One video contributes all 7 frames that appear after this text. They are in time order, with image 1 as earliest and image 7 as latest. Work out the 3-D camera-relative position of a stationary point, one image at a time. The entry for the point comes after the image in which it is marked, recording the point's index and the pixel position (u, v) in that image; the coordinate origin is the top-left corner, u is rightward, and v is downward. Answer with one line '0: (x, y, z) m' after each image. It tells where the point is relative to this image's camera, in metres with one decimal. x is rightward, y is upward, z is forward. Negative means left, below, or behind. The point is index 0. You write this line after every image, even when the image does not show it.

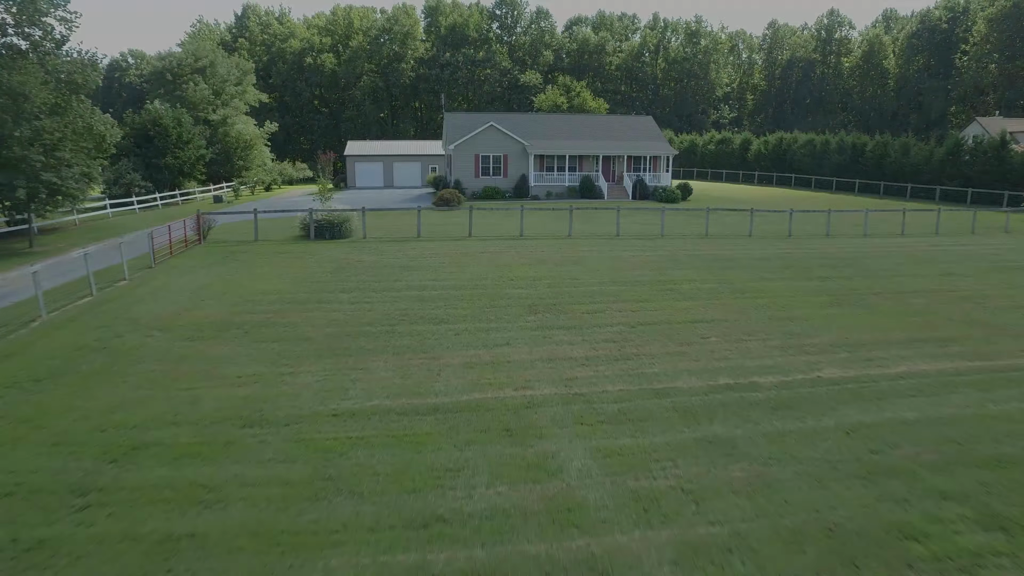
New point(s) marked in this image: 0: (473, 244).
0: (-0.9, +1.0, +19.2) m
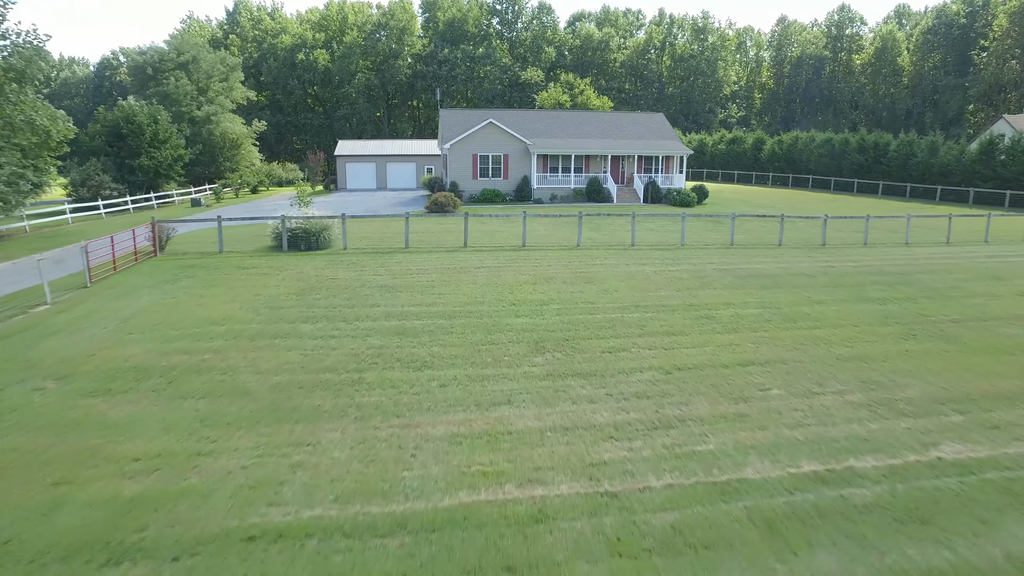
0: (-0.8, +0.6, +16.7) m
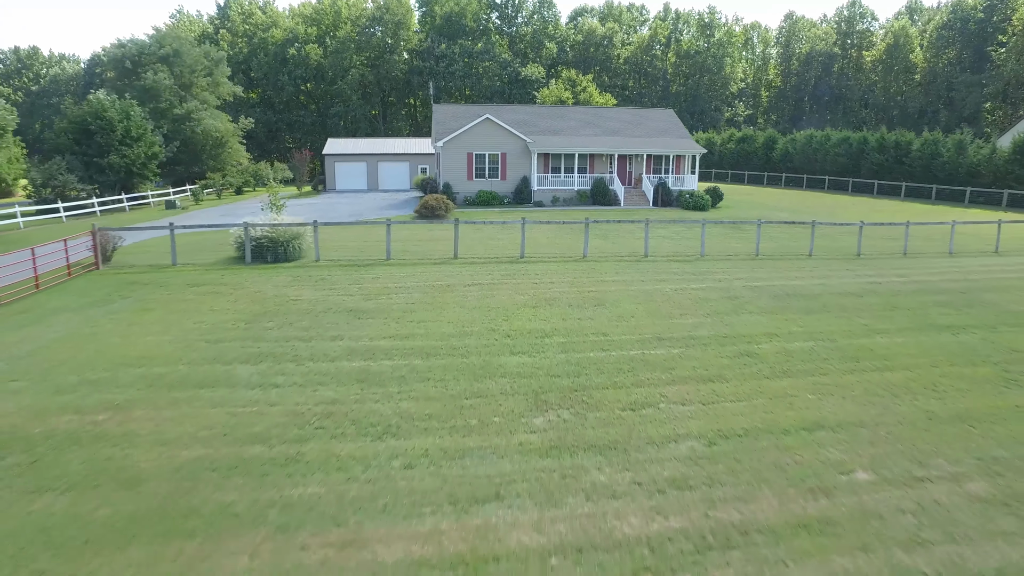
0: (-0.9, +0.3, +14.5) m
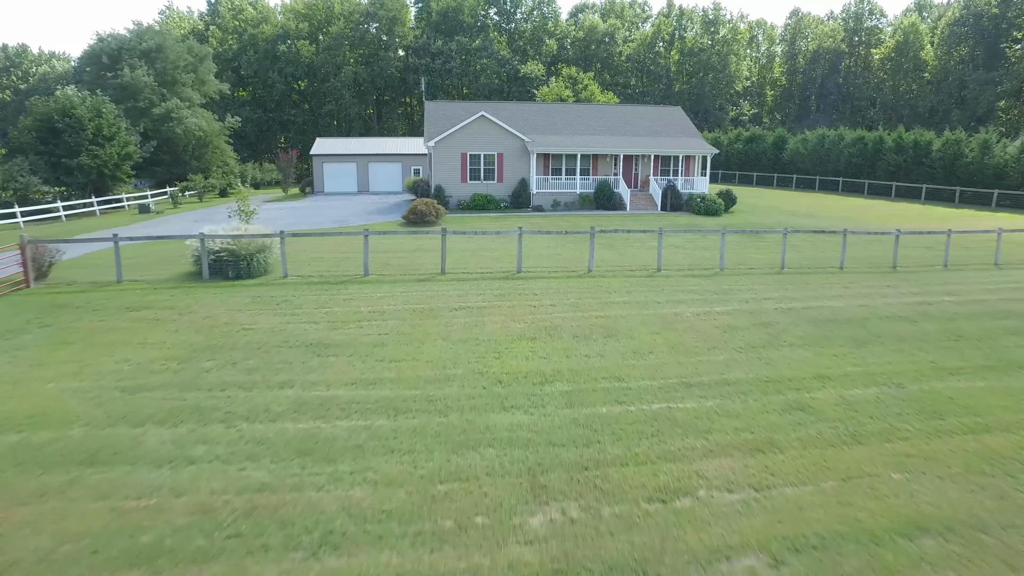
0: (-1.0, 0.0, +12.5) m
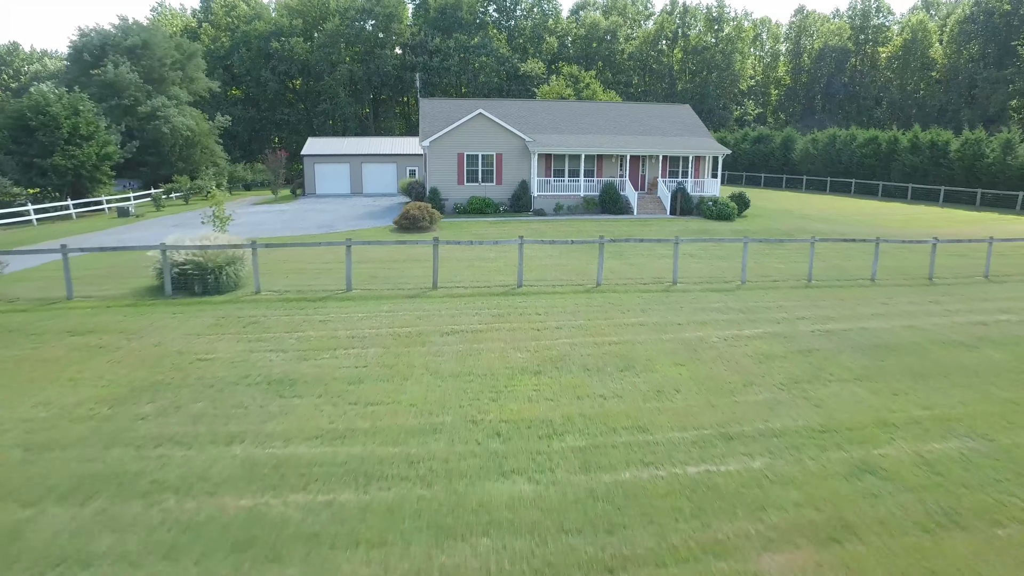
0: (-1.0, -0.3, +11.1) m
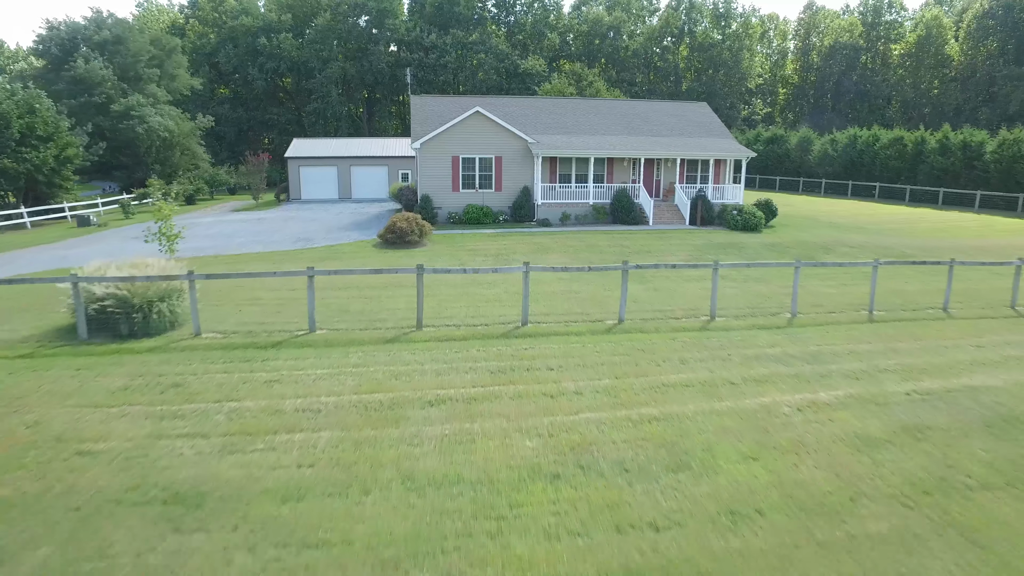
0: (-0.9, -0.7, +8.6) m
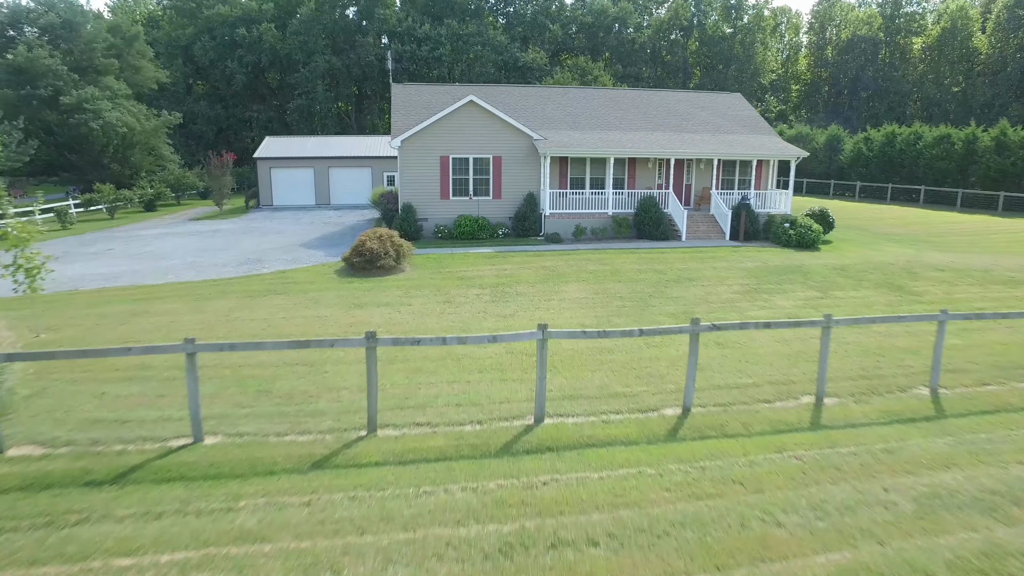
0: (-0.9, -1.3, +4.7) m
